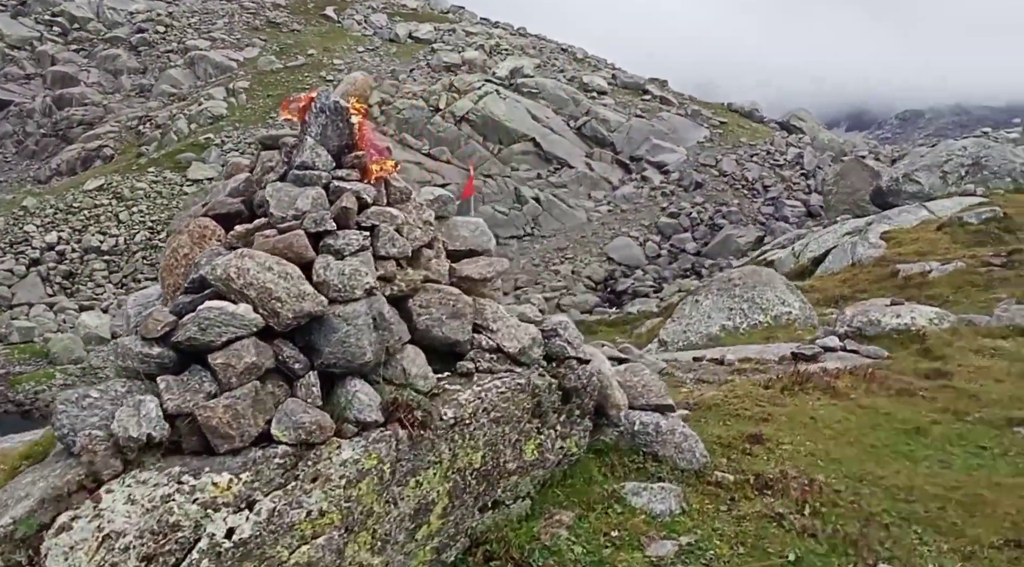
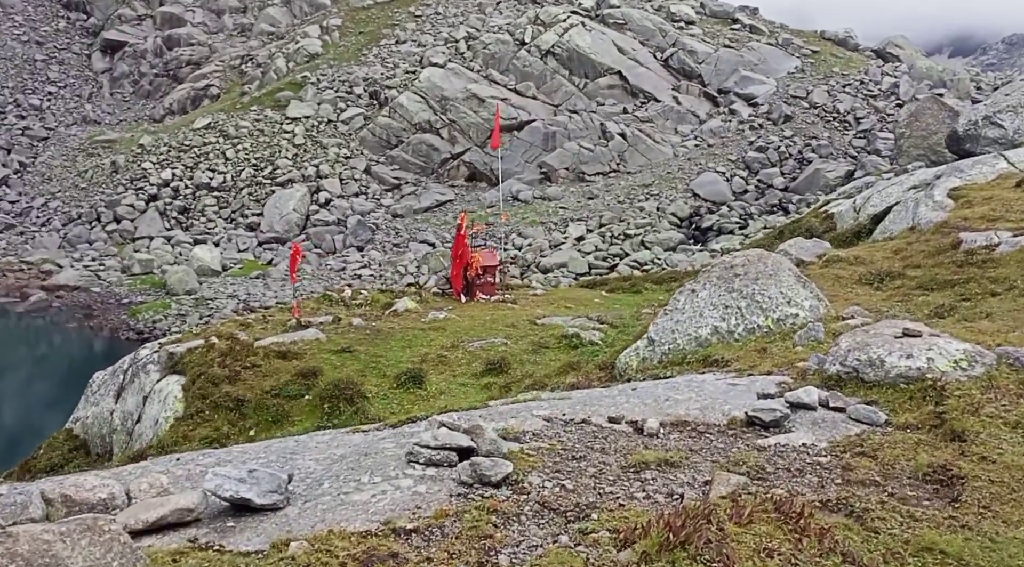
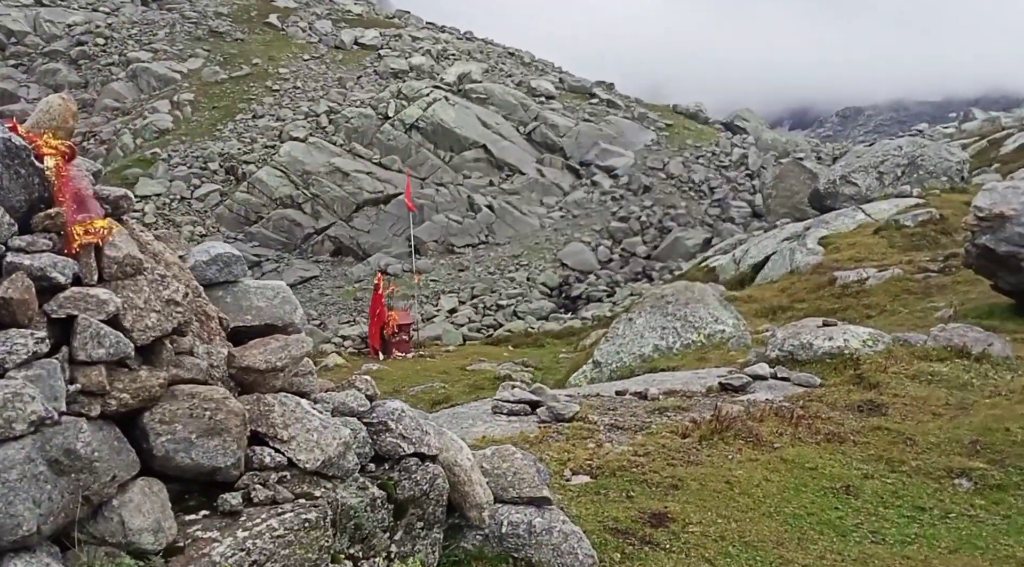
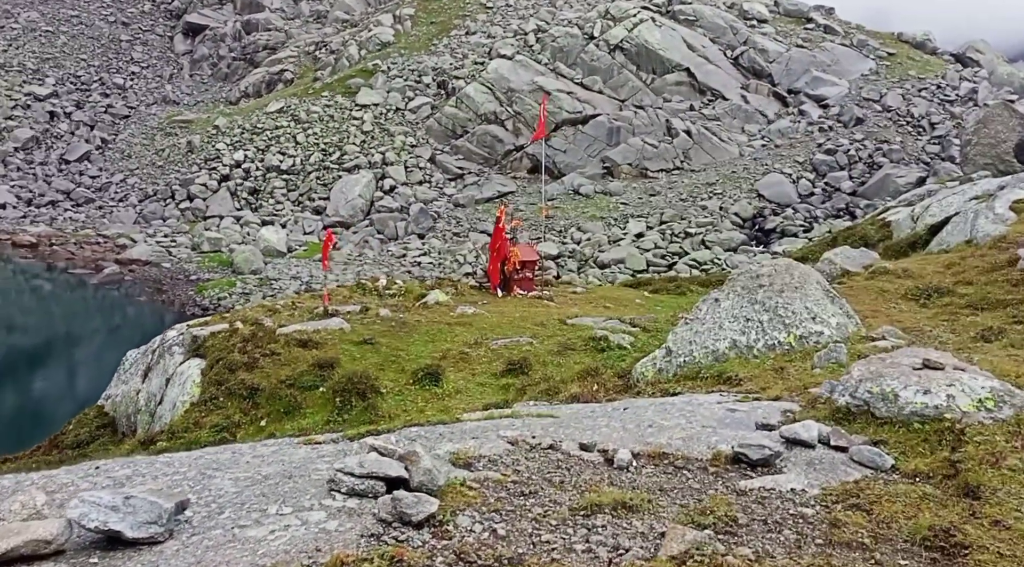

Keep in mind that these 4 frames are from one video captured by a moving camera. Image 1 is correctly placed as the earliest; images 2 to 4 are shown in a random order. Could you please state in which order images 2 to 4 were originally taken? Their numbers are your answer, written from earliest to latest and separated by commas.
3, 2, 4
